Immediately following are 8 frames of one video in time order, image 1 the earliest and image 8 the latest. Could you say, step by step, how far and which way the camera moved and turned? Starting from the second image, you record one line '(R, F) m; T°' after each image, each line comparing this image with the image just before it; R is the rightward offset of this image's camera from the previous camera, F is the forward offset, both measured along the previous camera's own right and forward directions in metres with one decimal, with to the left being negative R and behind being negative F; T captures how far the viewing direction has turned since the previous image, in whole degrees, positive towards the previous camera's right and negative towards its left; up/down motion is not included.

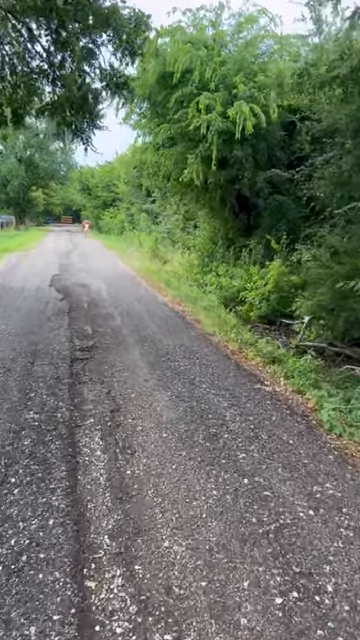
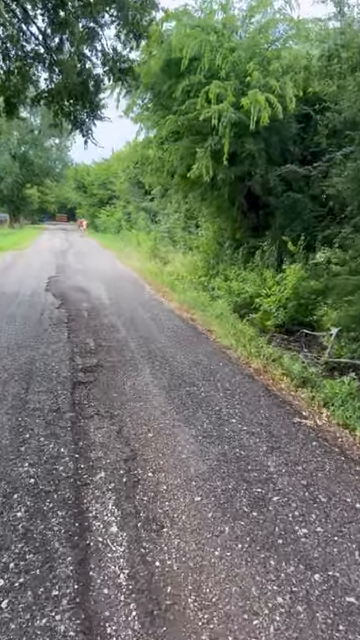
(-0.2, +0.7) m; +1°
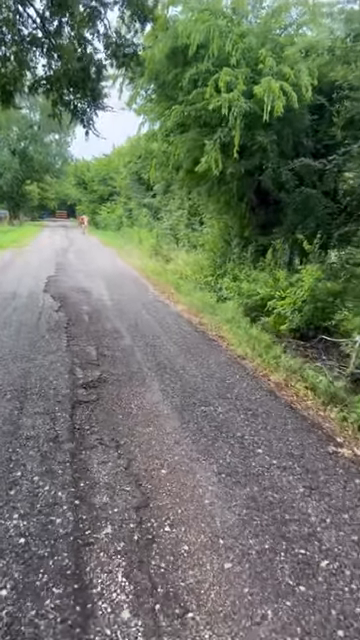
(-0.1, +0.5) m; 0°
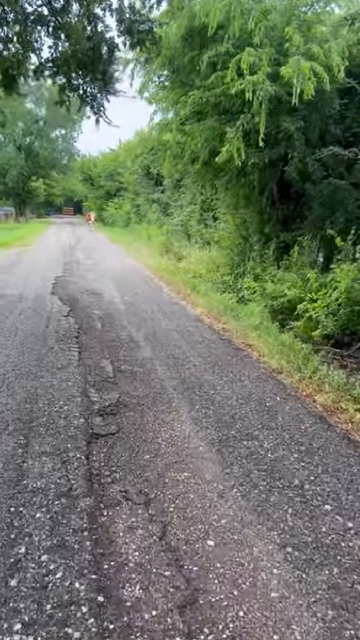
(-0.2, +0.6) m; -1°
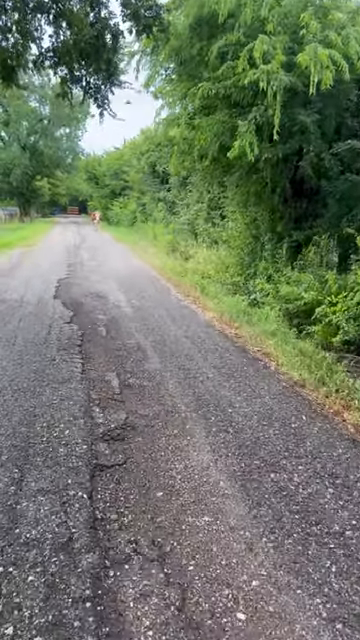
(0.0, +0.4) m; -1°
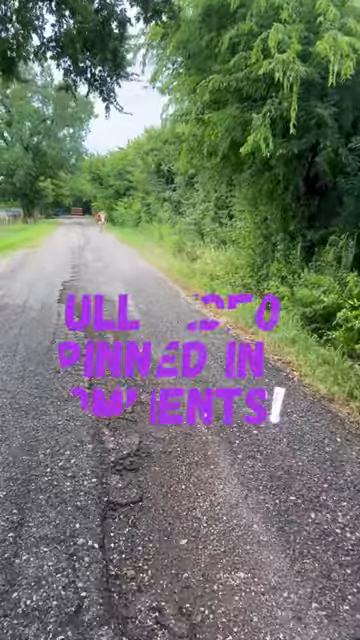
(-0.1, +0.3) m; 0°
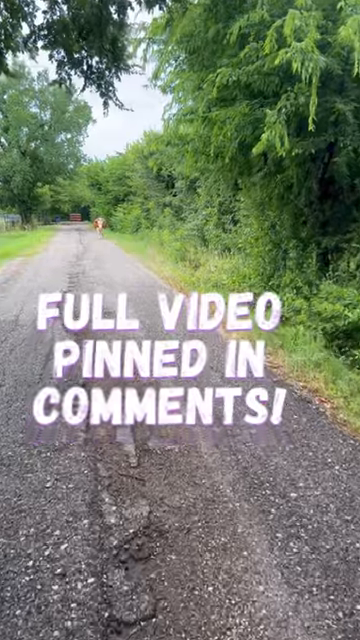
(-0.1, +0.6) m; 0°
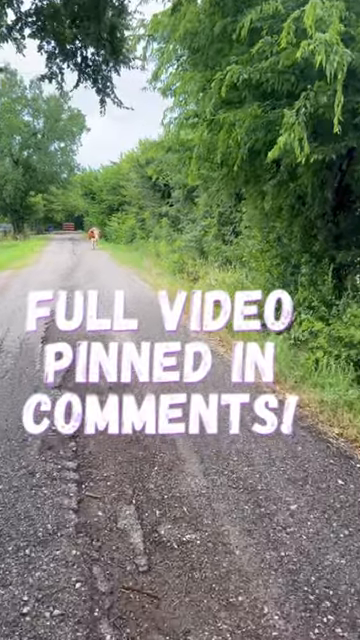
(-0.1, +0.7) m; +1°
